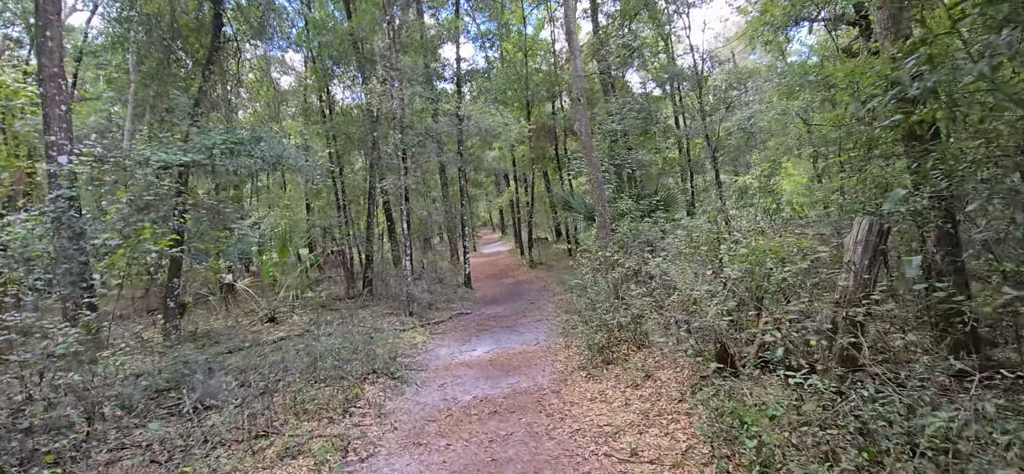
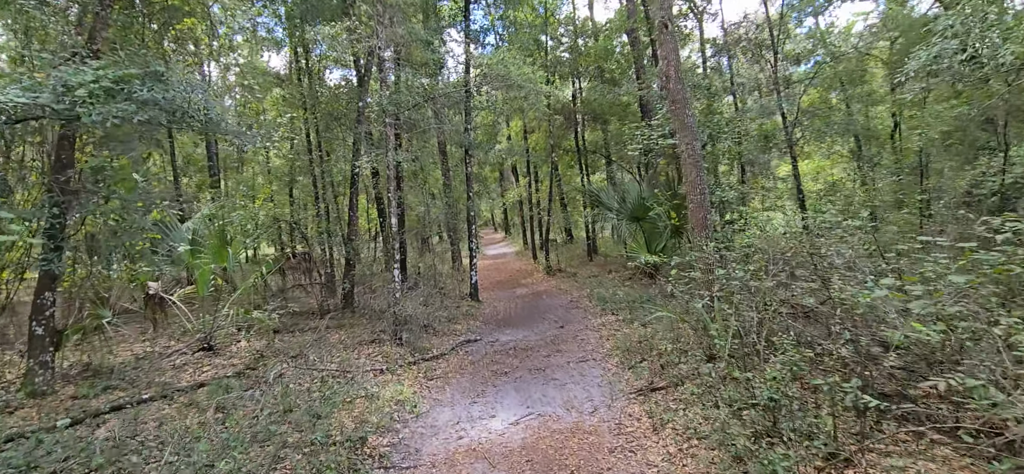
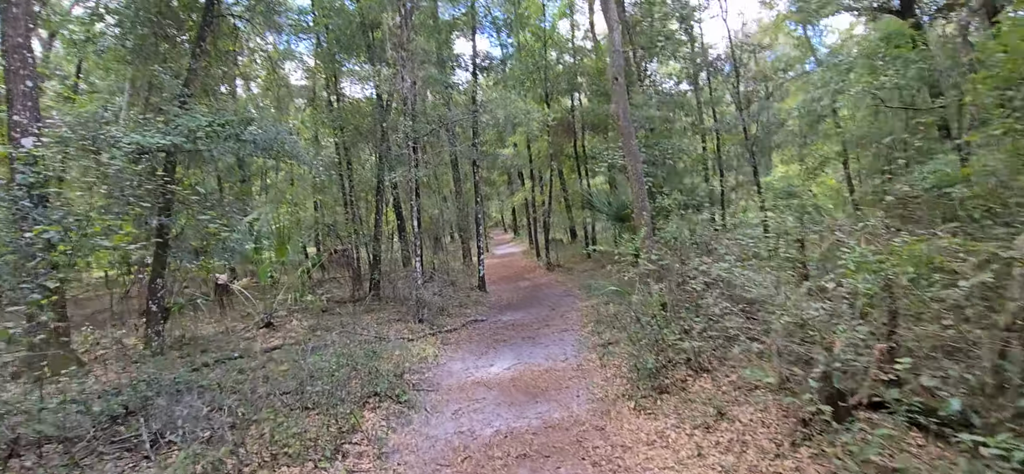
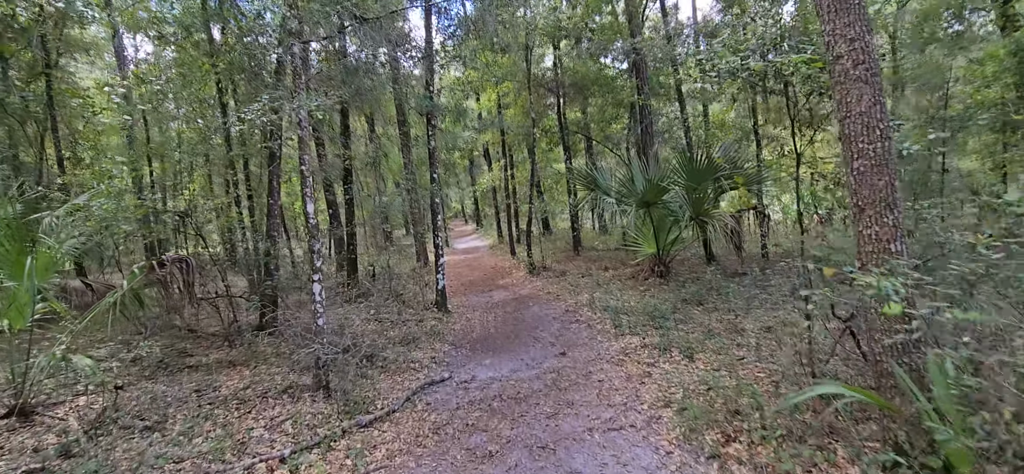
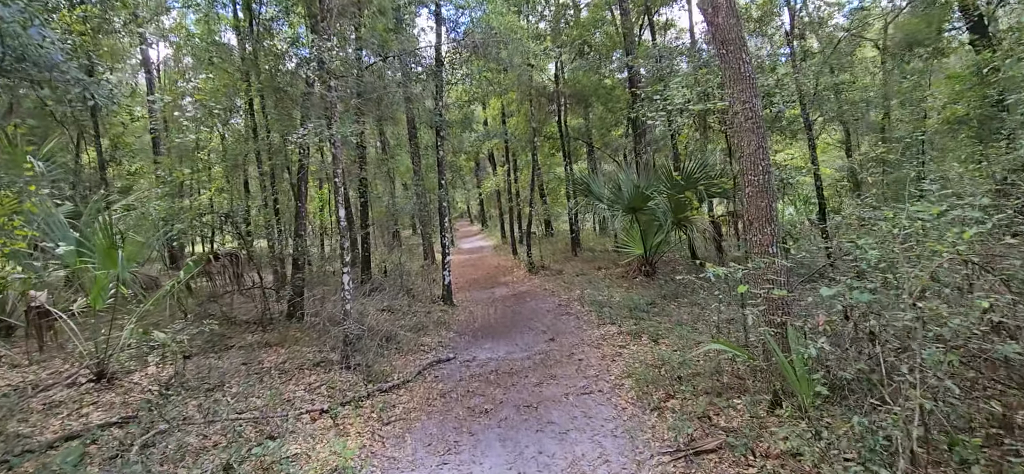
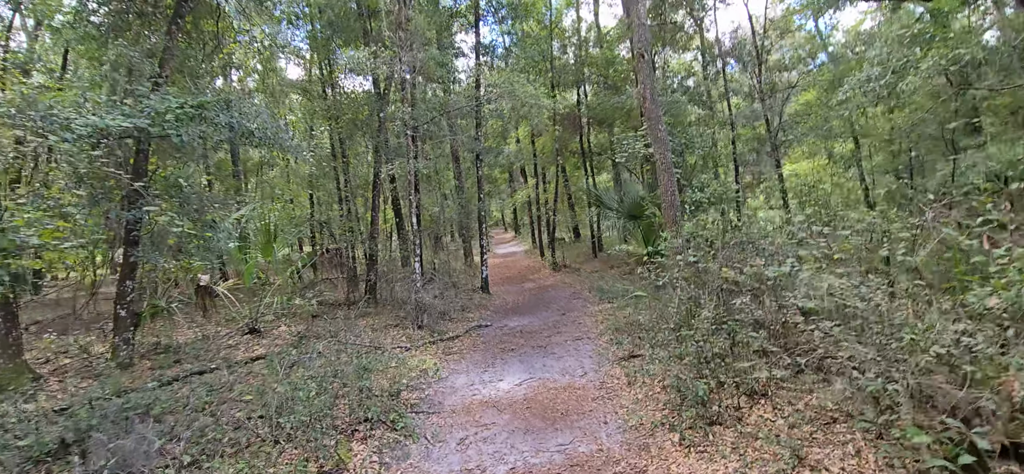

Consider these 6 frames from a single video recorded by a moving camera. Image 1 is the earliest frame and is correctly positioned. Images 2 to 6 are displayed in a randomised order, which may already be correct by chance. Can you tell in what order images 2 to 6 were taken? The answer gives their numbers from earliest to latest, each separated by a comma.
3, 6, 2, 5, 4
